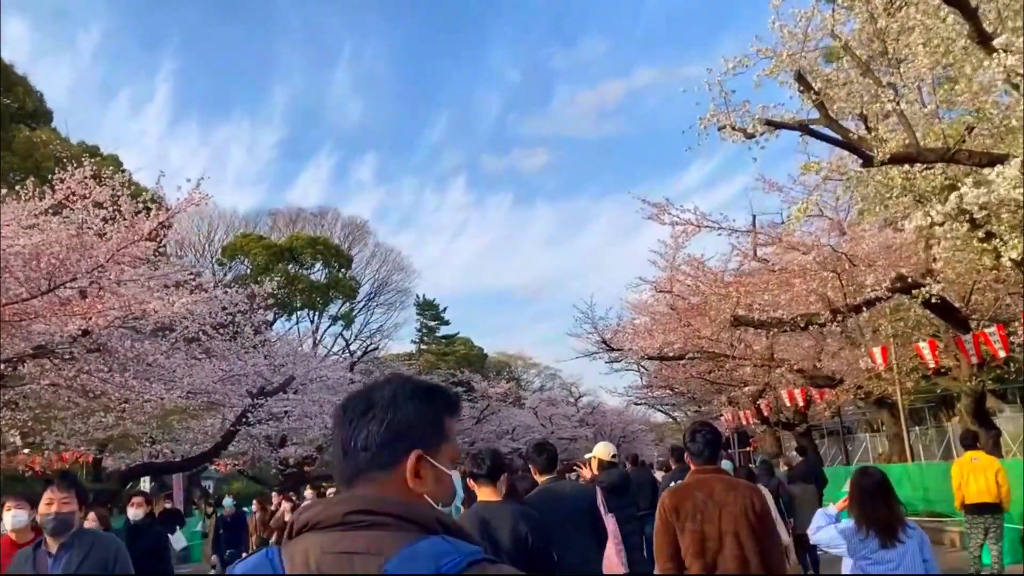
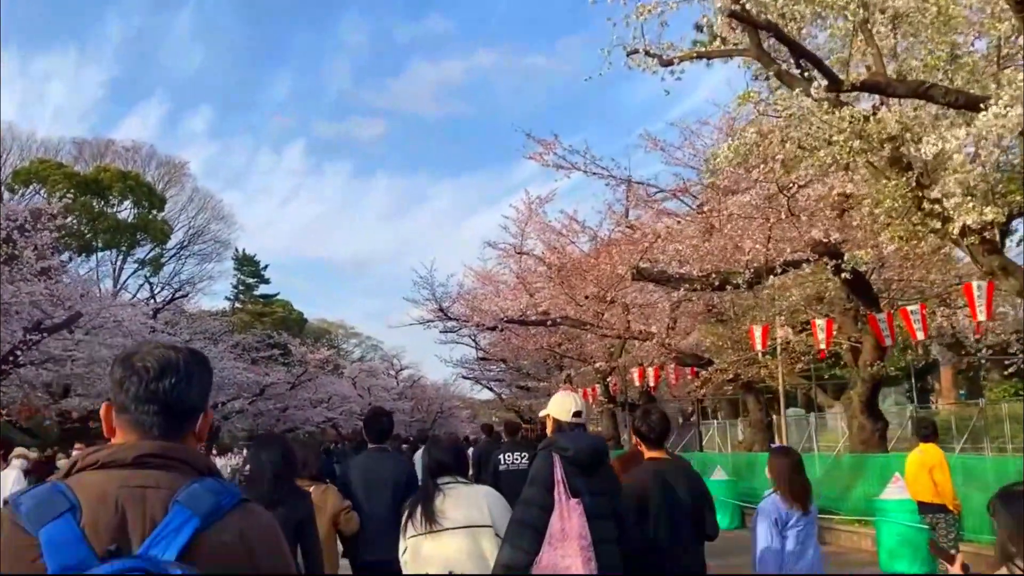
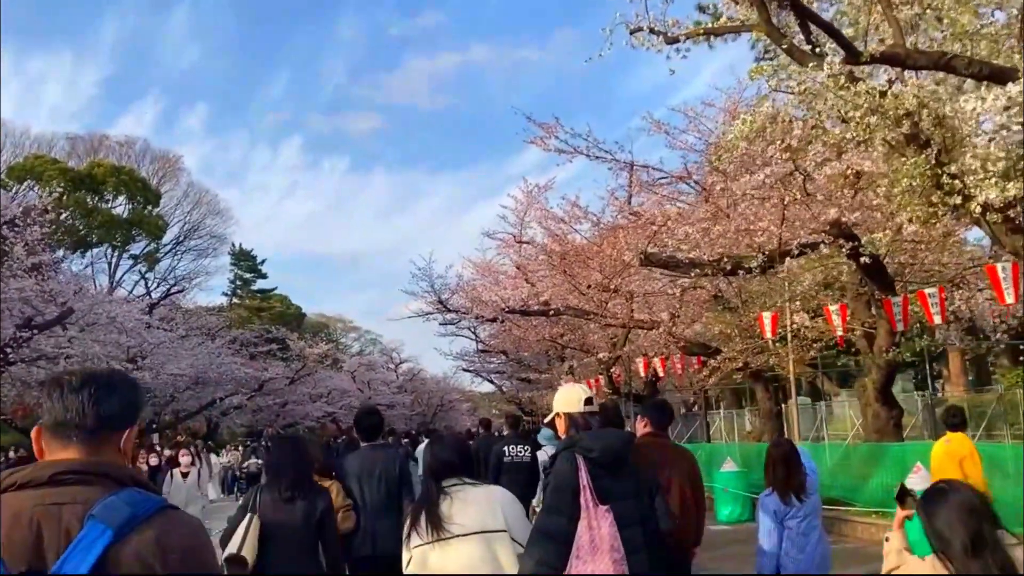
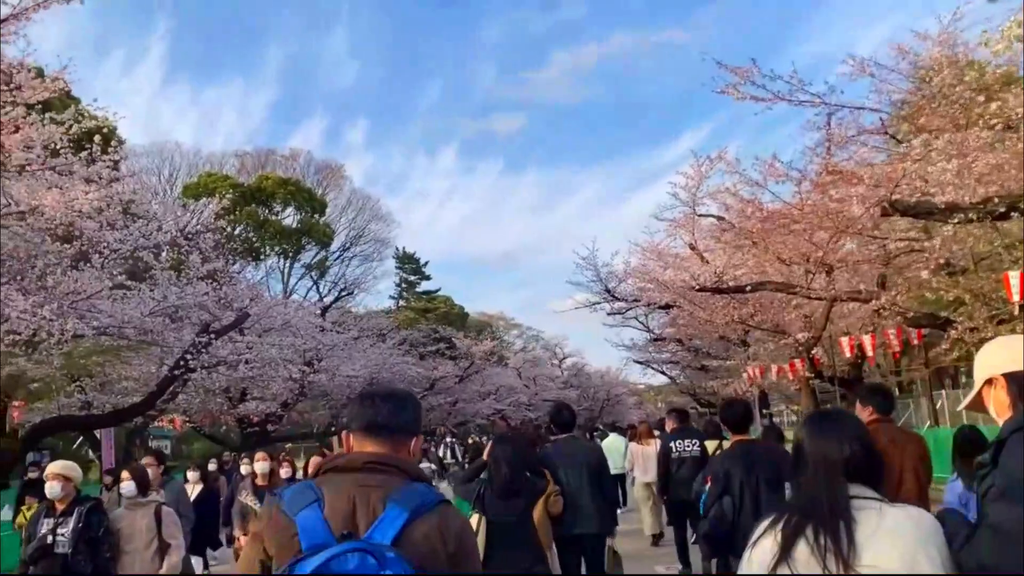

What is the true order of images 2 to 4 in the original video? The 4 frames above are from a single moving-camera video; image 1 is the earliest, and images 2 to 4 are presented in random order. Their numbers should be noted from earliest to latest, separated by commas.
2, 3, 4
